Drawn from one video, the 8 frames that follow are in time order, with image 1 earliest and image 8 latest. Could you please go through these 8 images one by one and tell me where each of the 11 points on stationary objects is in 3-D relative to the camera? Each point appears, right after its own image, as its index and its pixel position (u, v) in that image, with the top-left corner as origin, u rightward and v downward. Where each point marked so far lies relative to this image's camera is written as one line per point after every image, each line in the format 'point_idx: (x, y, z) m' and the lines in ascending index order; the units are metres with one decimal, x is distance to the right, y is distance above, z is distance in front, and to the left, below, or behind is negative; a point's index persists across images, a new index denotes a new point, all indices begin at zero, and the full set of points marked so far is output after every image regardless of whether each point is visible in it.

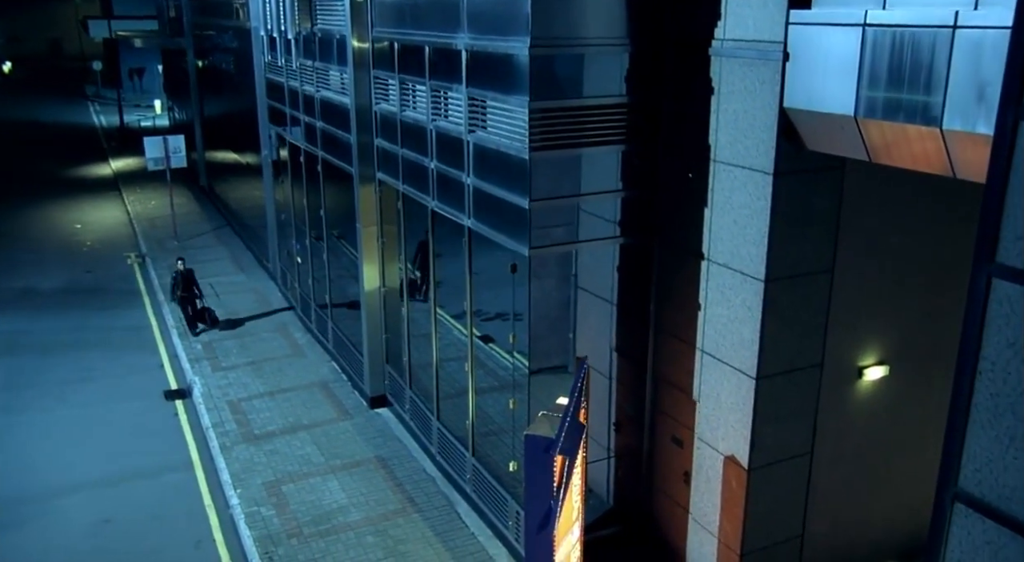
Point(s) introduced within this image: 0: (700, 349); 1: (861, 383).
0: (+1.8, -0.7, +9.0) m
1: (+3.3, -1.0, +8.9) m
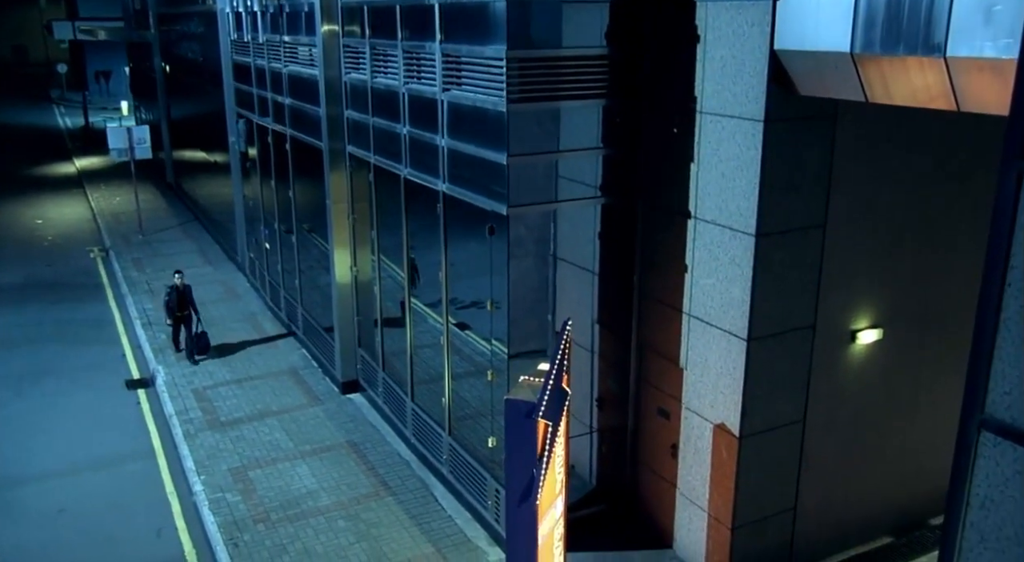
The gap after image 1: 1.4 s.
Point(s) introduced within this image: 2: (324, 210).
0: (+1.6, -0.3, +8.6) m
1: (+3.1, -0.6, +8.5) m
2: (-2.6, +0.9, +13.1) m
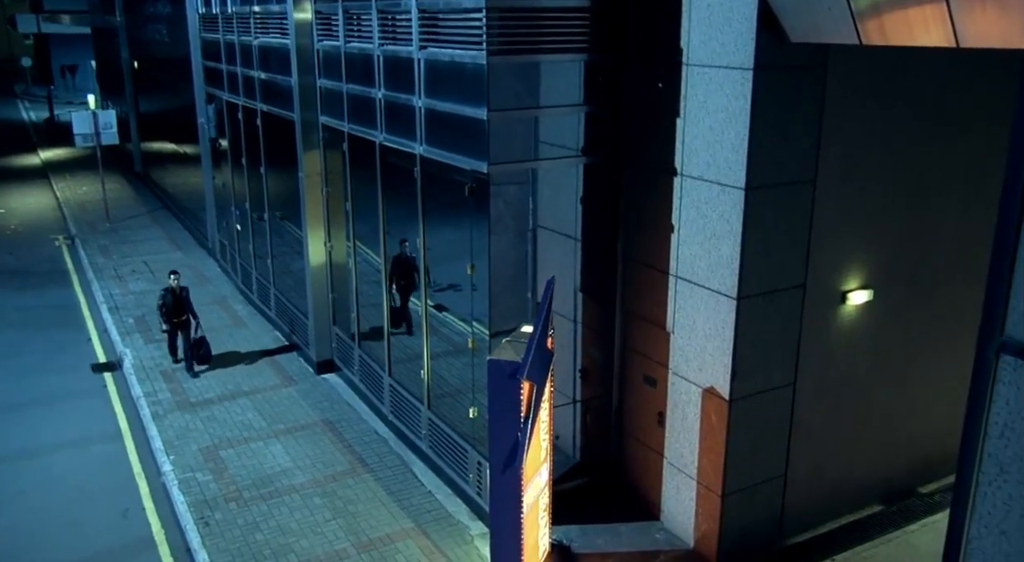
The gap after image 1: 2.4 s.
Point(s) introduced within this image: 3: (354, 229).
0: (+1.4, +0.1, +8.3) m
1: (+3.0, -0.2, +8.3) m
2: (-2.9, +1.2, +12.8) m
3: (-2.0, +0.6, +11.8) m
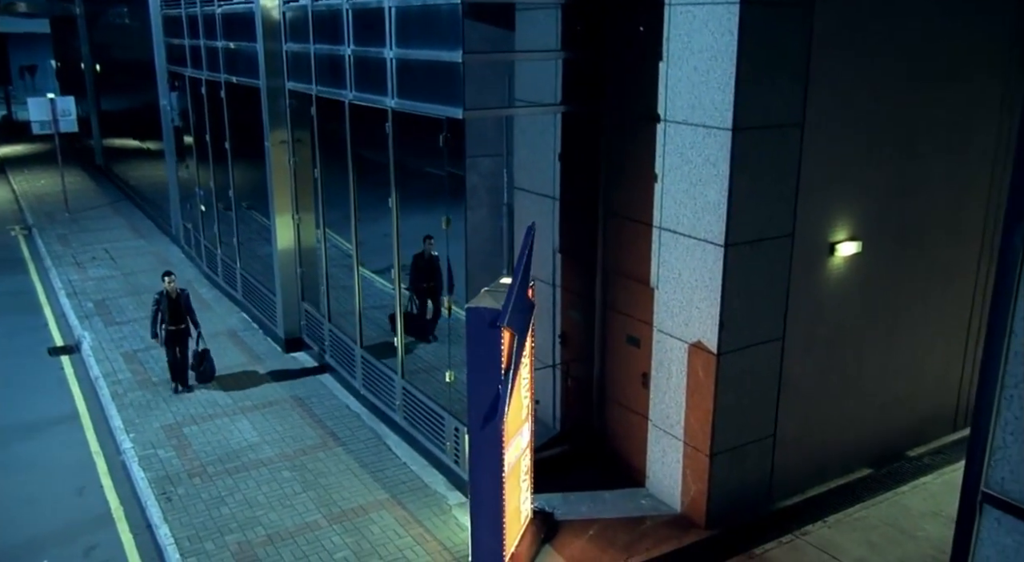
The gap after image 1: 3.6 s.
0: (+1.2, +0.5, +8.0) m
1: (+2.8, +0.2, +8.1) m
2: (-3.3, +1.6, +12.3) m
3: (-2.3, +1.0, +11.3) m
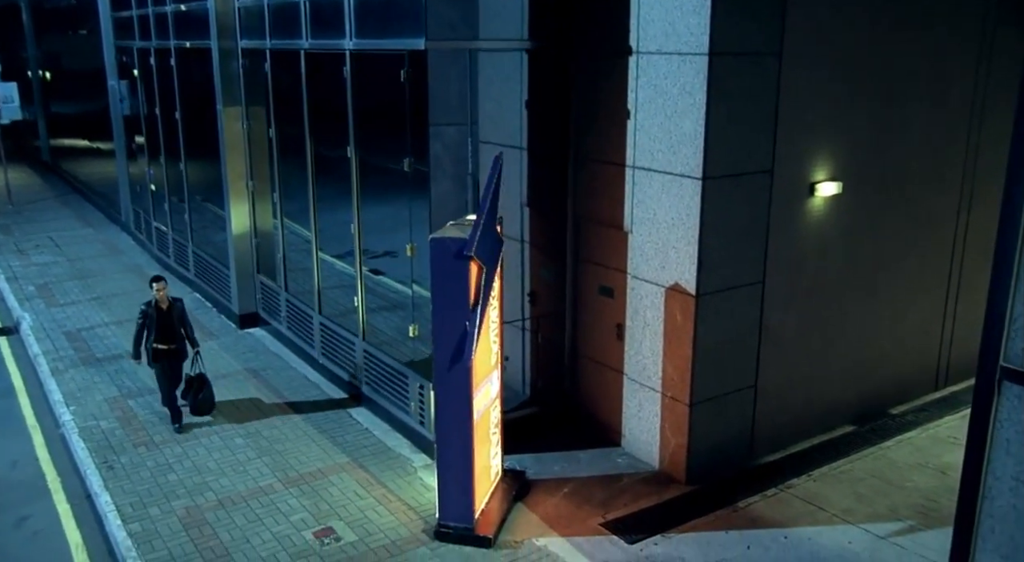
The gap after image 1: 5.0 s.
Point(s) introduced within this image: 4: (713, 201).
0: (+1.0, +0.9, +7.6) m
1: (+2.5, +0.7, +7.7) m
2: (-3.7, +1.9, +11.8) m
3: (-2.7, +1.3, +10.8) m
4: (+1.5, +0.6, +7.1) m
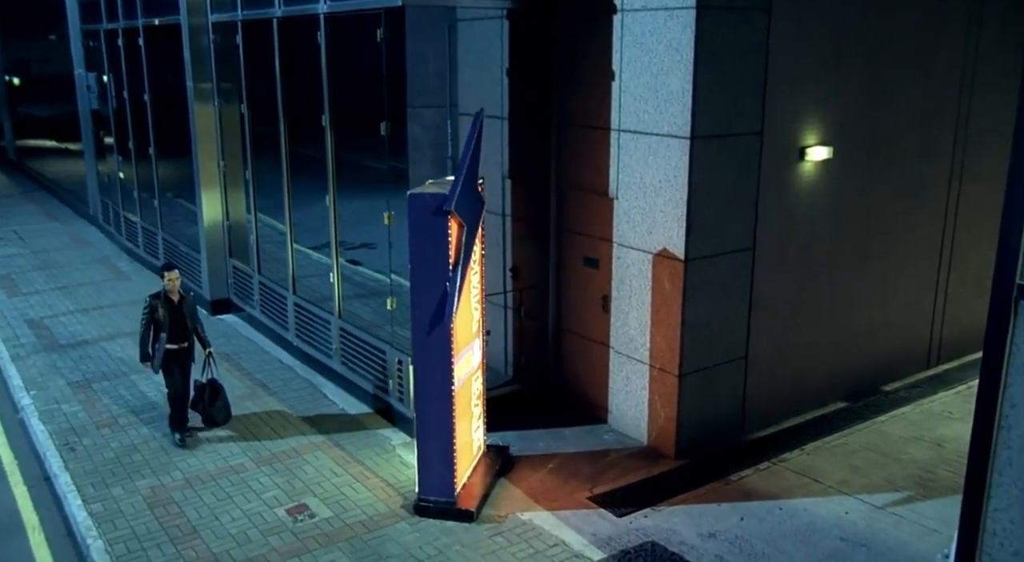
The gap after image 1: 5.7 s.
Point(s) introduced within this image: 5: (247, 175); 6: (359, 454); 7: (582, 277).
0: (+0.8, +1.2, +7.4) m
1: (+2.3, +0.9, +7.5) m
2: (-4.0, +2.1, +11.4) m
3: (-3.0, +1.5, +10.5) m
4: (+1.4, +0.9, +6.8) m
5: (-3.1, +1.2, +10.9) m
6: (-1.2, -1.4, +7.5) m
7: (+0.6, 0.0, +8.0) m
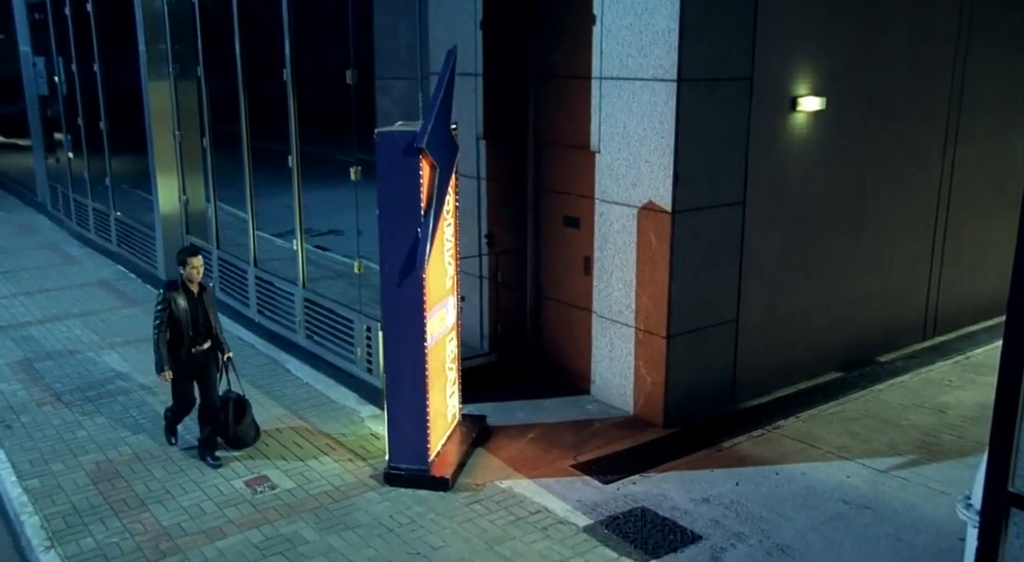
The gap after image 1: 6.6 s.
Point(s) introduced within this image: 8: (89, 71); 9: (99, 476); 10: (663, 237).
0: (+0.6, +1.5, +7.0) m
1: (+2.2, +1.3, +7.1) m
2: (-4.3, +2.3, +10.9) m
3: (-3.2, +1.8, +9.9) m
4: (+1.2, +1.2, +6.4) m
5: (-3.4, +1.5, +10.3) m
6: (-1.4, -1.1, +6.9) m
7: (+0.4, +0.3, +7.6) m
8: (-5.7, +2.7, +12.7) m
9: (-2.7, -1.3, +6.2) m
10: (+1.1, +0.3, +6.6) m
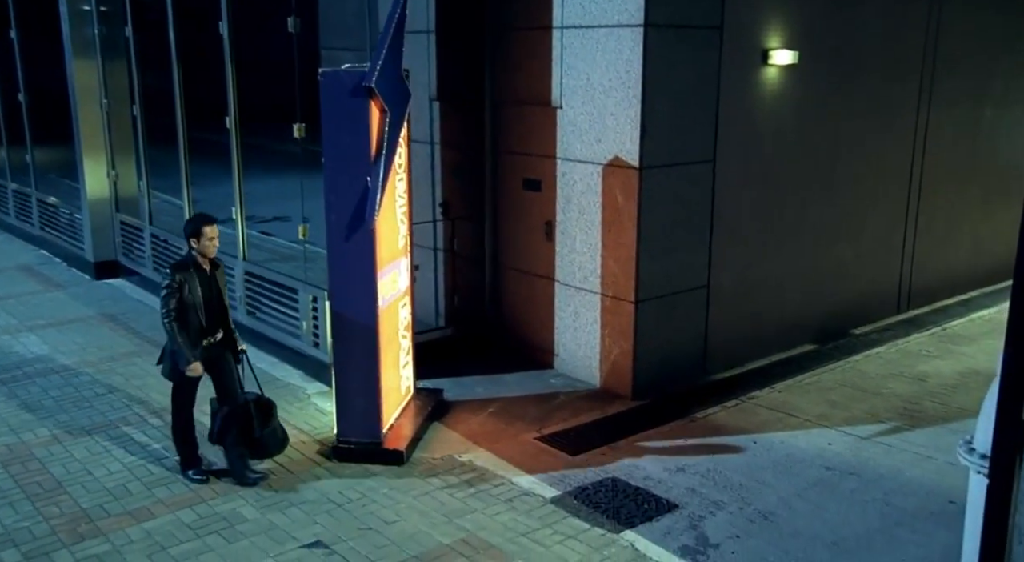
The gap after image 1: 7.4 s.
0: (+0.3, +1.8, +6.5) m
1: (+1.8, +1.5, +6.8) m
2: (-4.8, +2.5, +10.2) m
3: (-3.7, +2.0, +9.3) m
4: (+0.9, +1.5, +6.0) m
5: (-3.9, +1.7, +9.7) m
6: (-1.7, -0.8, +6.4) m
7: (+0.1, +0.6, +7.1) m
8: (-6.3, +2.9, +12.0) m
9: (-3.0, -1.1, +5.6) m
10: (+0.8, +0.6, +6.2) m
